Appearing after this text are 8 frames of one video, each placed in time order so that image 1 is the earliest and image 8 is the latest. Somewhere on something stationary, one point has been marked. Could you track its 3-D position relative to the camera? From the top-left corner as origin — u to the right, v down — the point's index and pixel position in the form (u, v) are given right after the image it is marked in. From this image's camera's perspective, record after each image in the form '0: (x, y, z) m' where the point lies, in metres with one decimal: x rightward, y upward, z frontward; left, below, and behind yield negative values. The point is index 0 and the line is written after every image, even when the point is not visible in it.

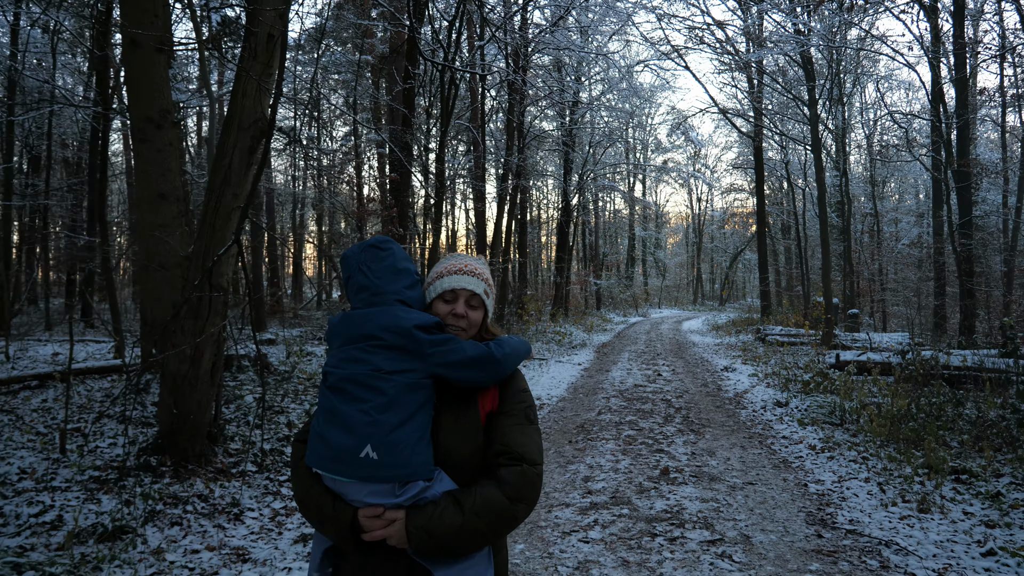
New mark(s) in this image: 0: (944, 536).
0: (+2.4, -1.4, +2.9) m
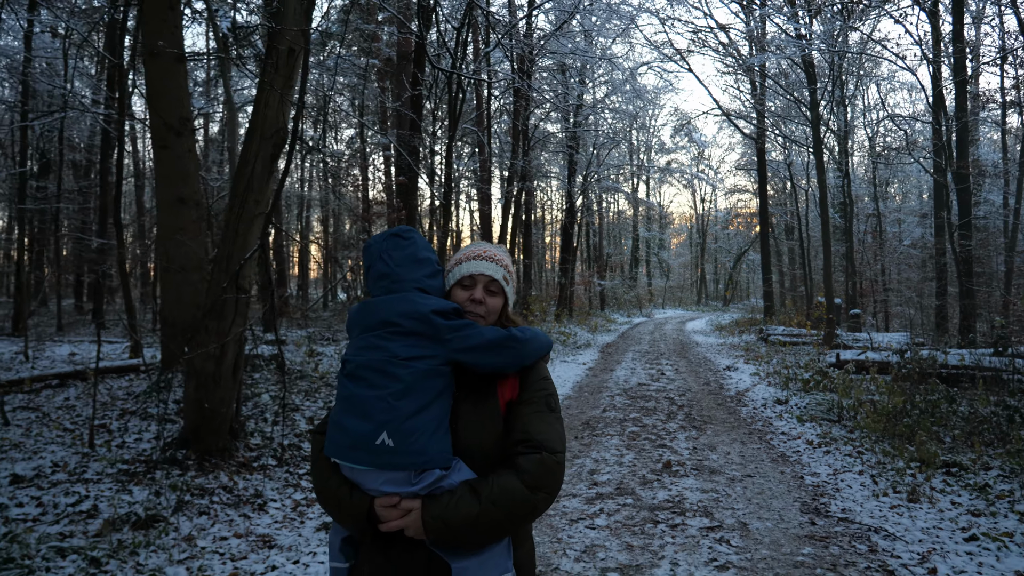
0: (+2.5, -1.4, +3.1) m
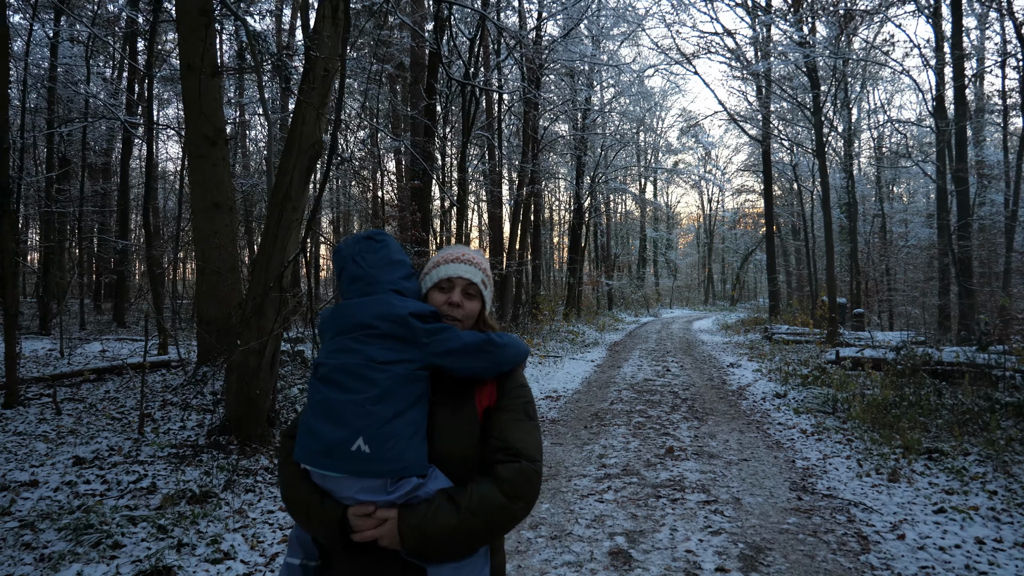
0: (+2.6, -1.4, +3.4) m
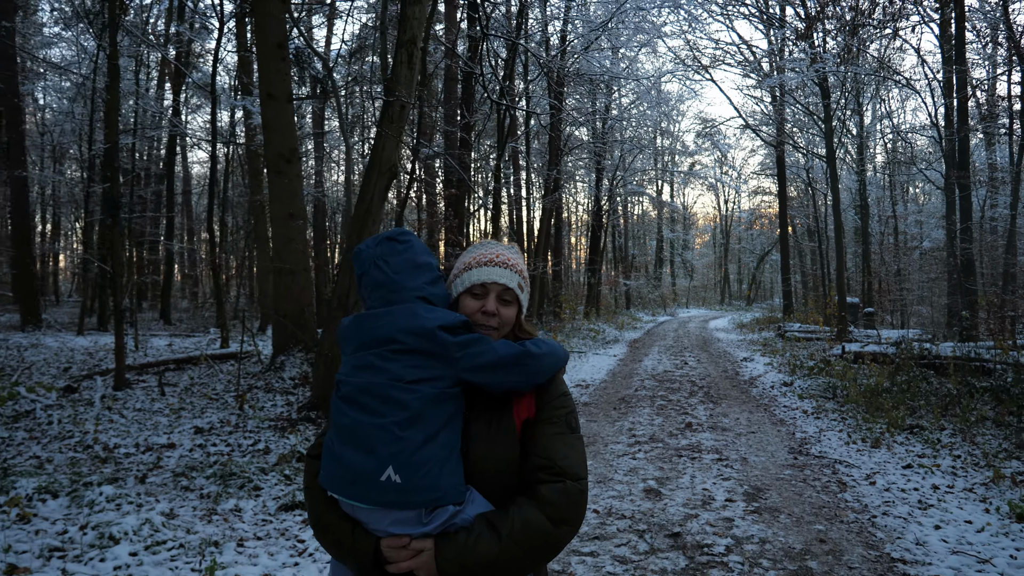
0: (+3.0, -1.4, +4.2) m
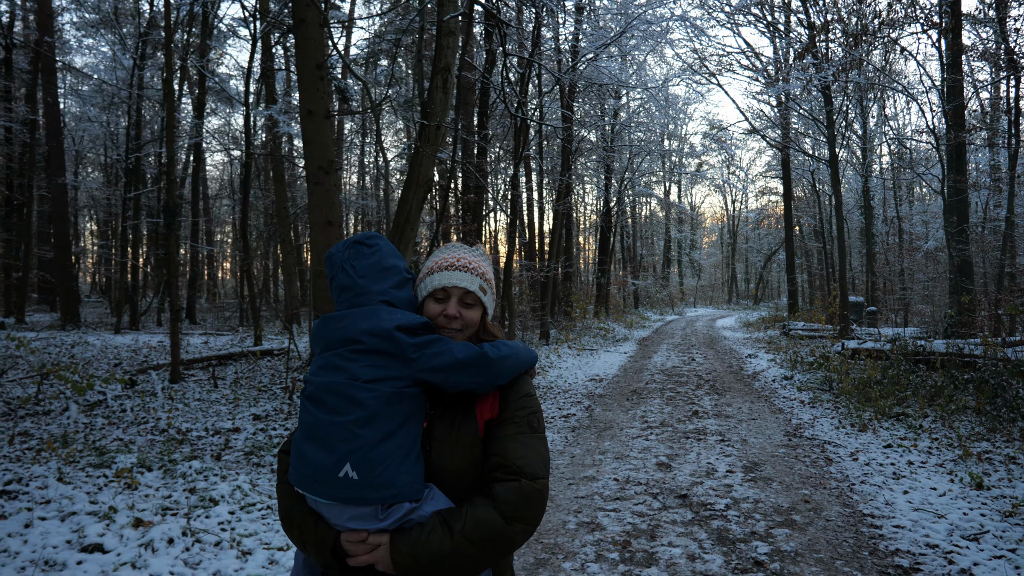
0: (+3.2, -1.4, +4.7) m
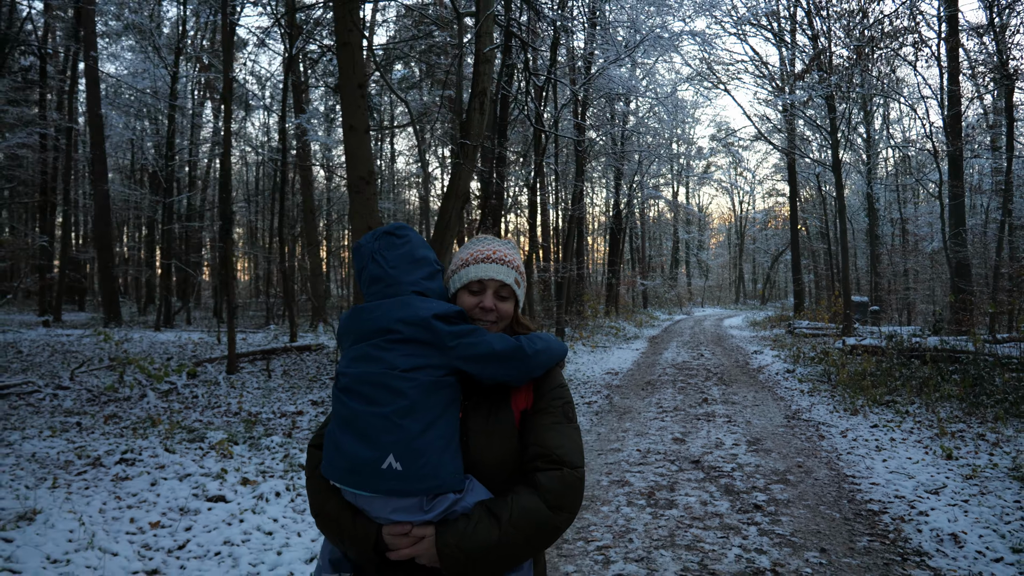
0: (+3.6, -1.4, +5.4) m
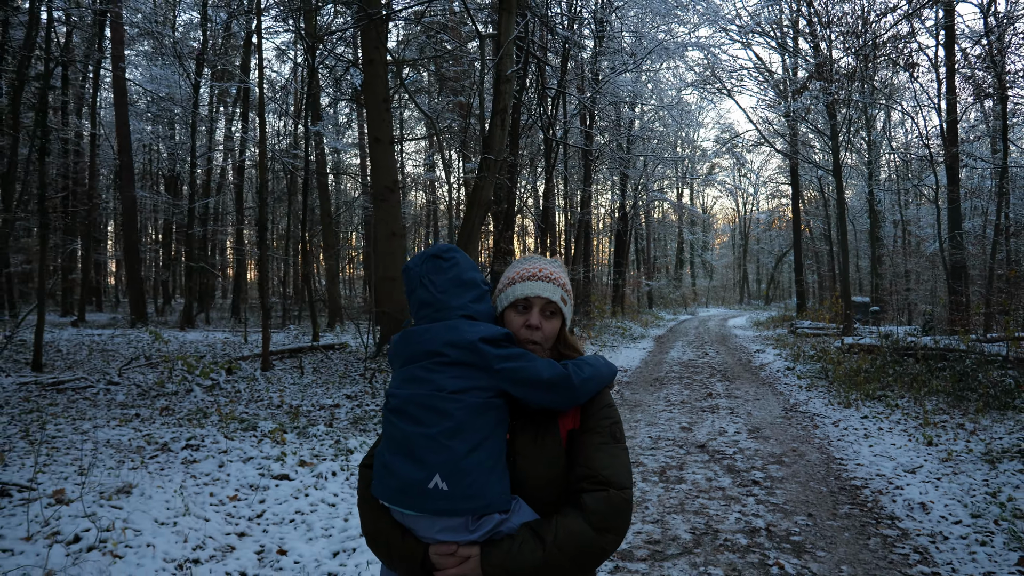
0: (+3.8, -1.4, +5.9) m
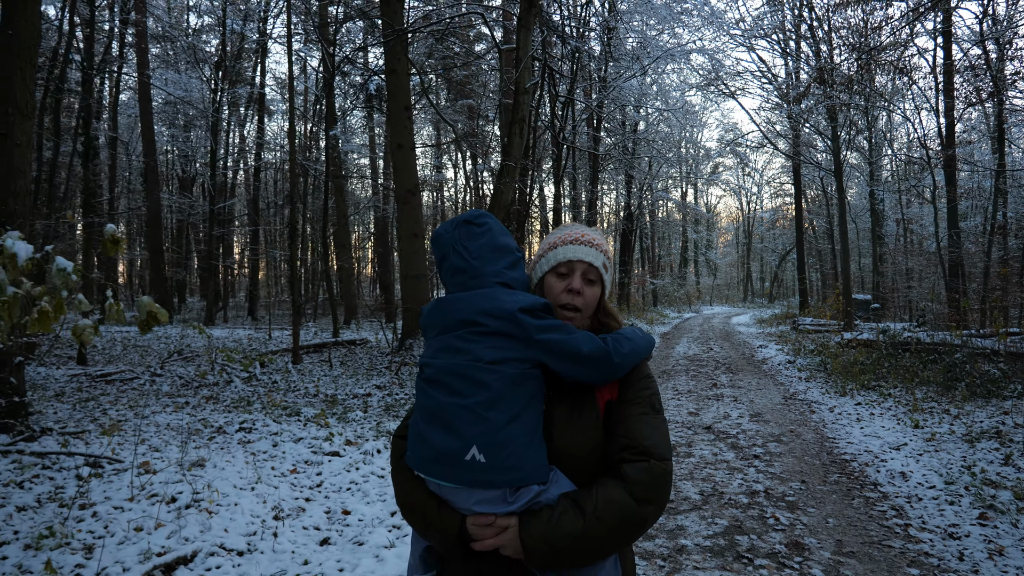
0: (+4.1, -1.4, +6.4) m
